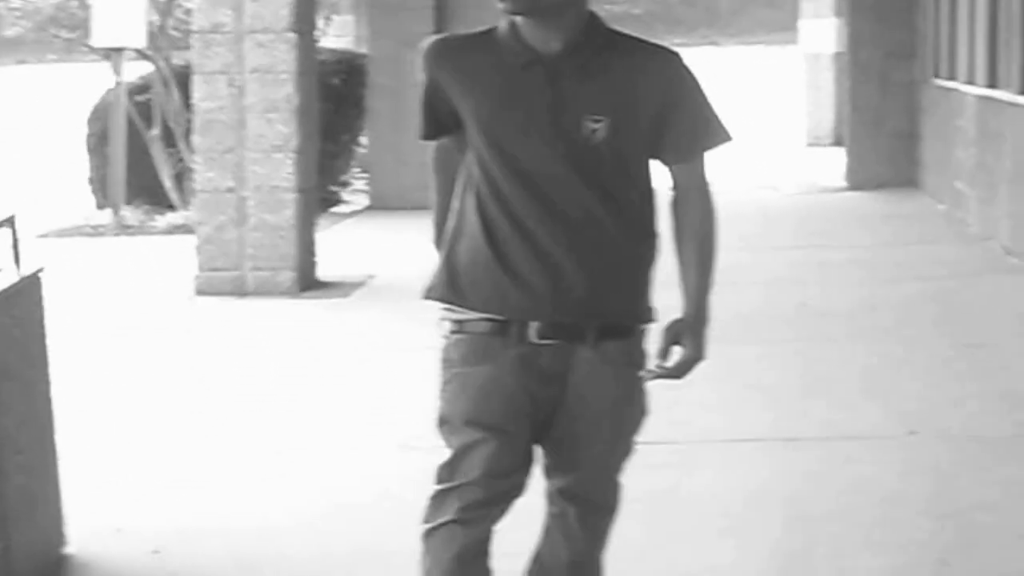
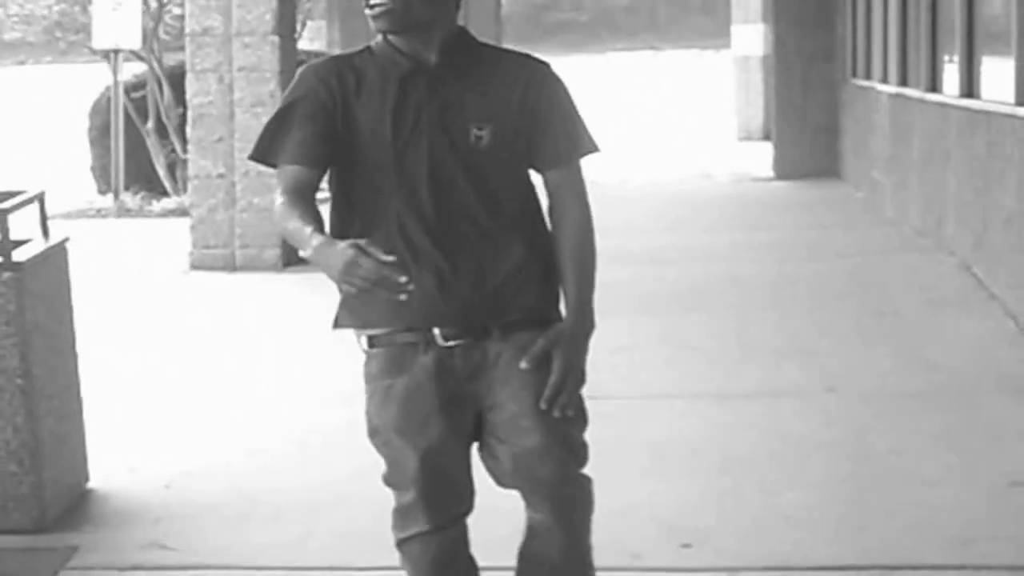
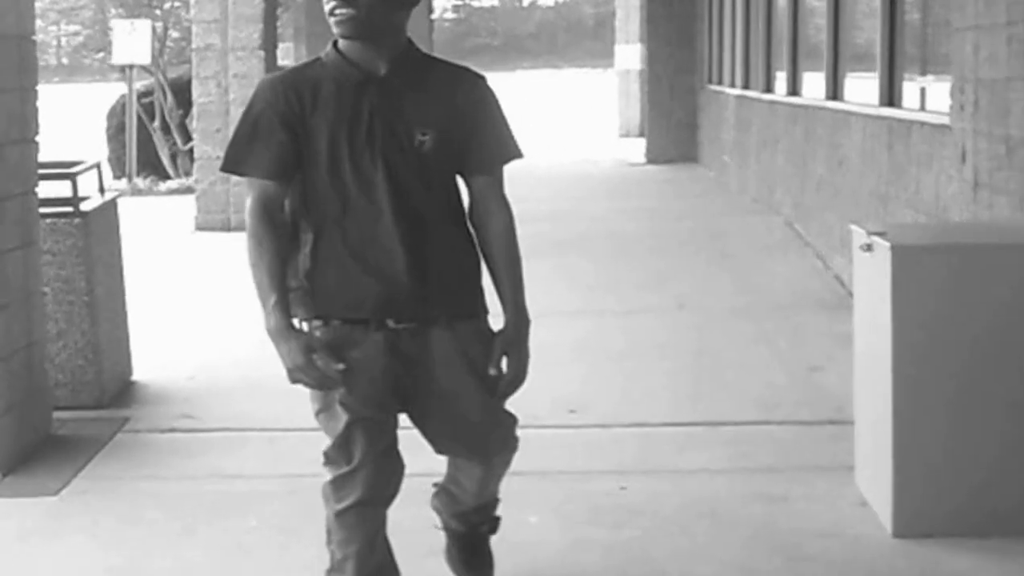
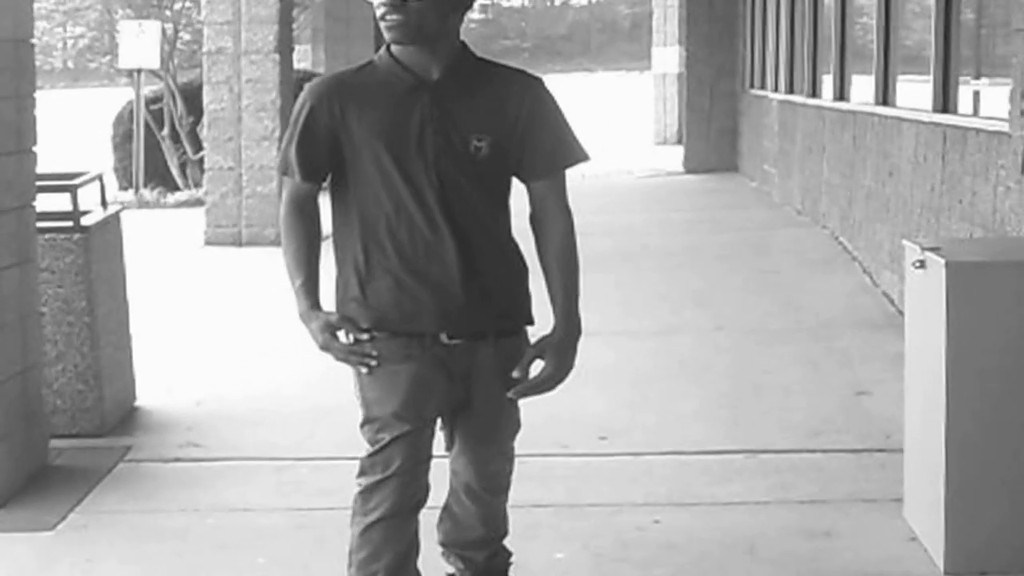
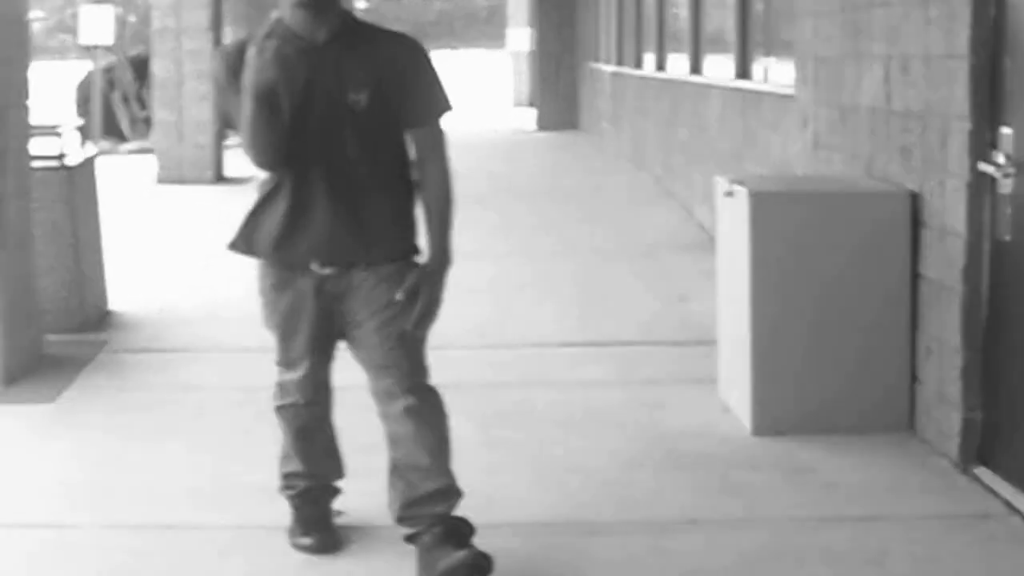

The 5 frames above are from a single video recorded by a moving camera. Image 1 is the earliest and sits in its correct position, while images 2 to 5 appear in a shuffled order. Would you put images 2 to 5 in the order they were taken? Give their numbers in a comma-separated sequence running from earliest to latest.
2, 4, 3, 5
